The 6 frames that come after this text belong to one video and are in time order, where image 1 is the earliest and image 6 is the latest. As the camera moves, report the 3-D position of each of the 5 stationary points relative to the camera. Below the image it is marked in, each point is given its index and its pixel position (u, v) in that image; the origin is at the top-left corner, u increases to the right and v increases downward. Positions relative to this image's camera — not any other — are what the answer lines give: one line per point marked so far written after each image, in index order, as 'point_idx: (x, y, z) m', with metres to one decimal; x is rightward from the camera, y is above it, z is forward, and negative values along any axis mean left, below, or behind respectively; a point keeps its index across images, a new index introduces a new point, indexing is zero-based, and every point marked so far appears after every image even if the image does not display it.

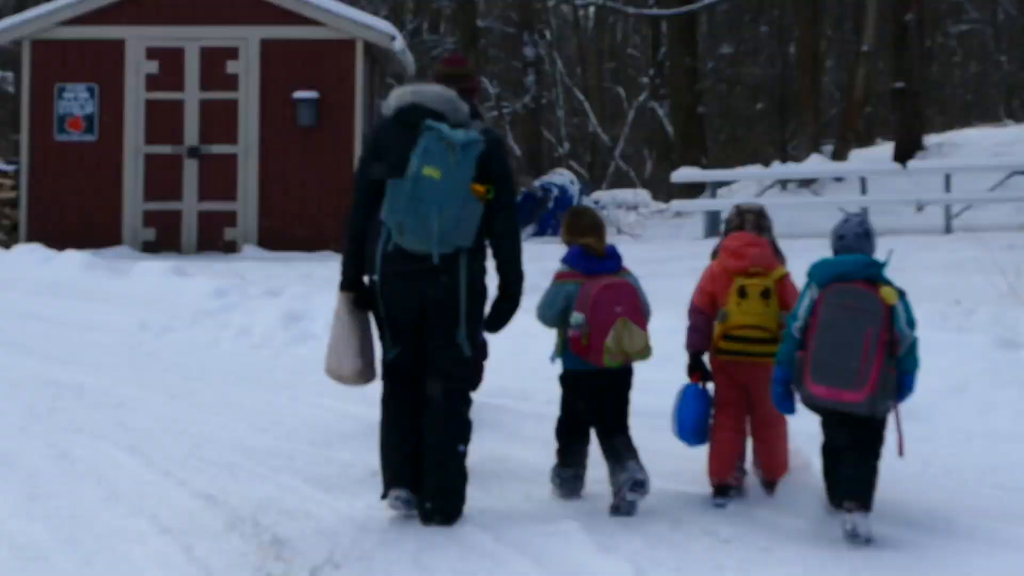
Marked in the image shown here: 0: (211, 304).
0: (-2.5, -0.2, +9.5) m
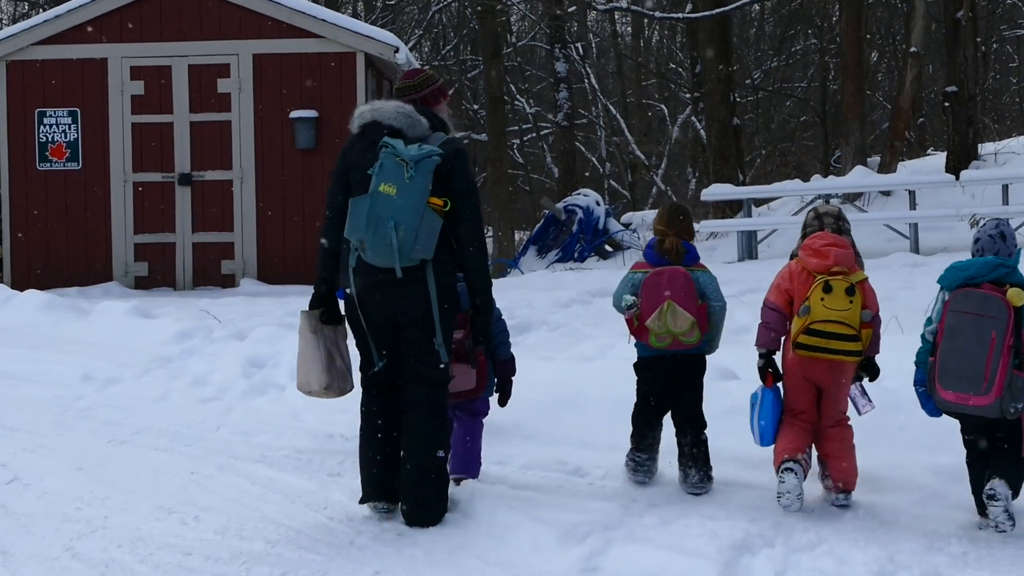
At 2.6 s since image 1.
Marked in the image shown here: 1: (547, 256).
0: (-2.5, -0.5, +8.5) m
1: (+0.5, +0.4, +15.0) m
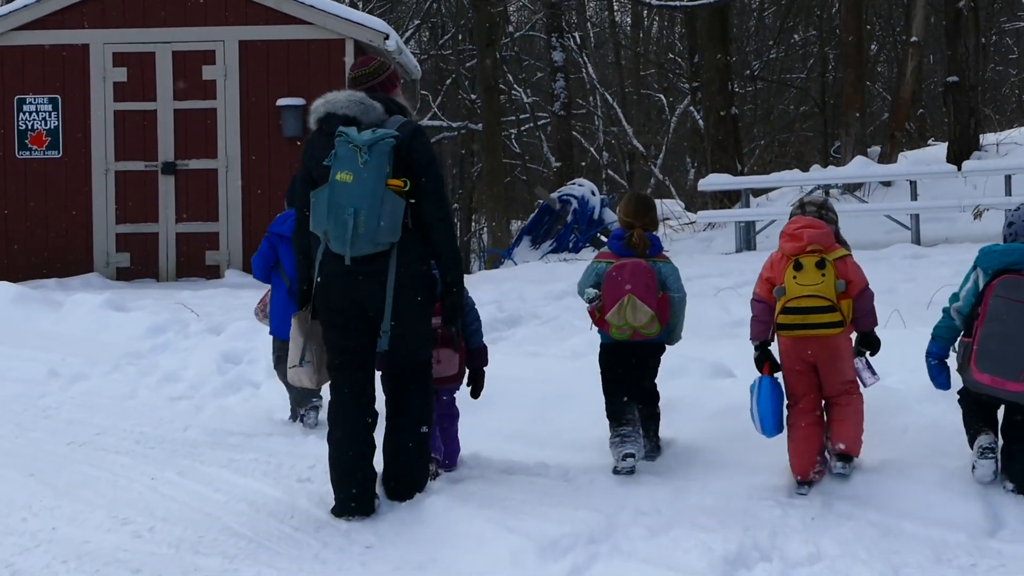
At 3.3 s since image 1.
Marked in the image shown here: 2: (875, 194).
0: (-2.6, -0.4, +8.1) m
1: (+0.4, +0.5, +14.7) m
2: (+4.5, +1.2, +14.0) m
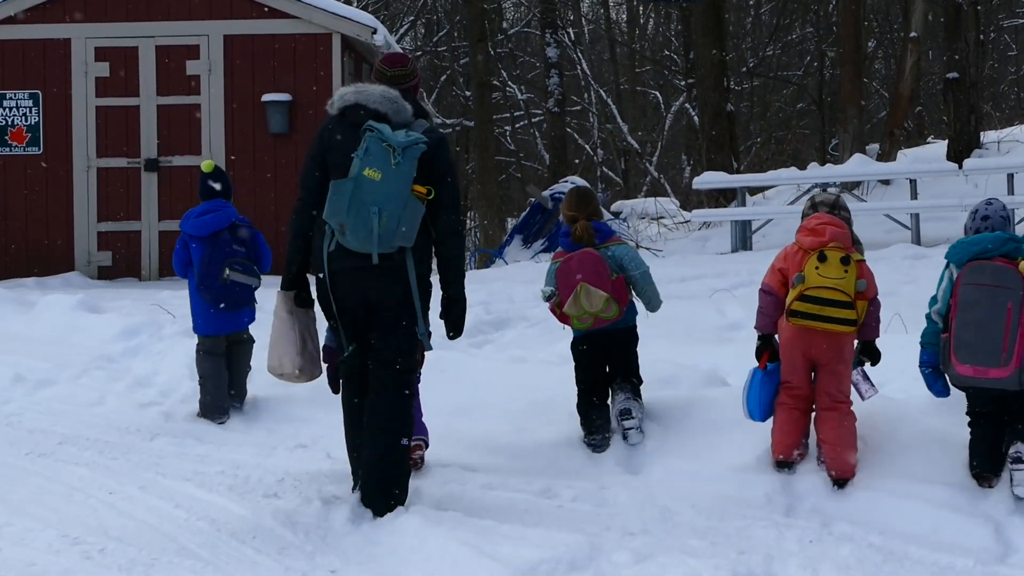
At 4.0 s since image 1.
0: (-2.7, -0.4, +7.8) m
1: (+0.2, +0.5, +14.4) m
2: (+4.4, +1.1, +13.7) m
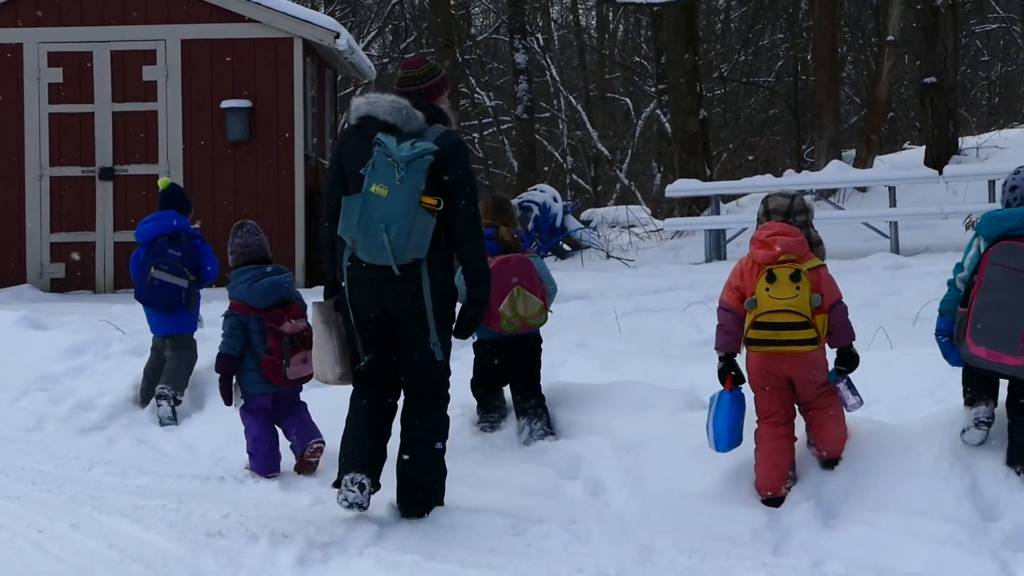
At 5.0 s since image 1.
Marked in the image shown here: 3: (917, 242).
0: (-2.9, -0.5, +7.4) m
1: (-0.1, +0.4, +14.0) m
2: (+4.0, +1.0, +13.5) m
3: (+4.0, +0.4, +11.2) m
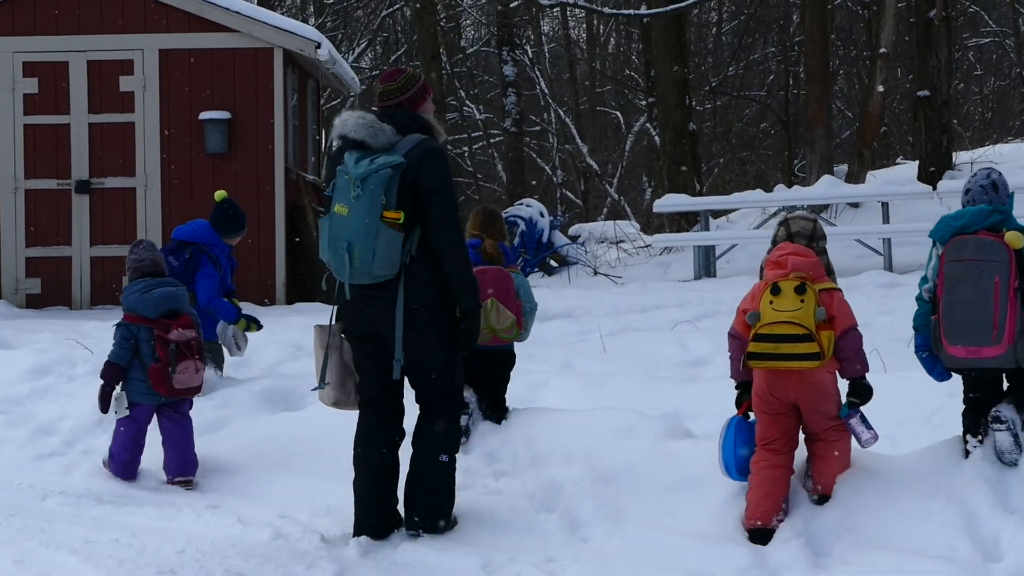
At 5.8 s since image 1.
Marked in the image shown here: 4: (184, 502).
0: (-3.1, -0.6, +7.1) m
1: (-0.3, +0.2, +13.7) m
2: (+3.8, +0.8, +13.3) m
3: (+3.8, +0.3, +11.0) m
4: (-1.5, -1.0, +5.3) m
